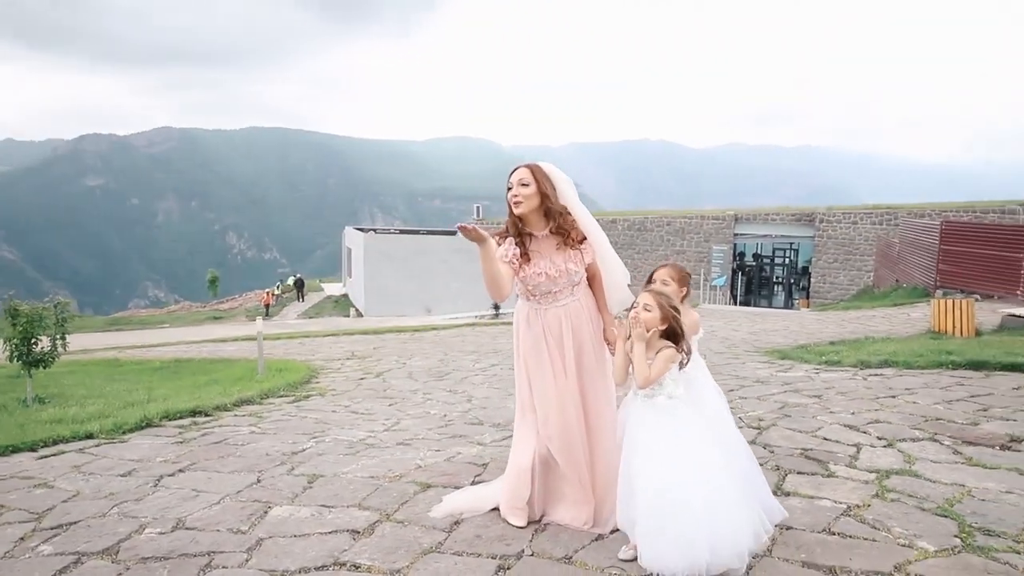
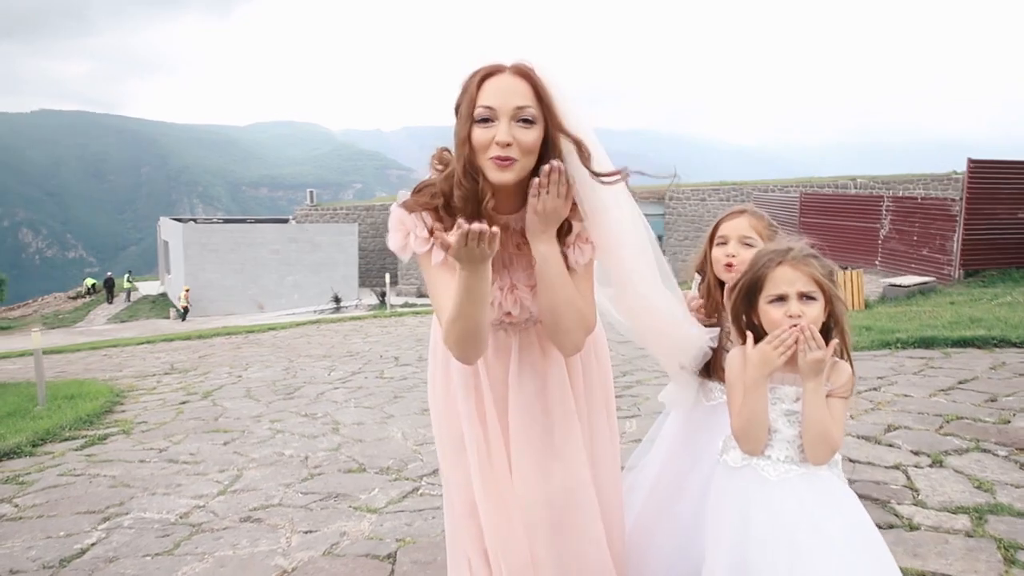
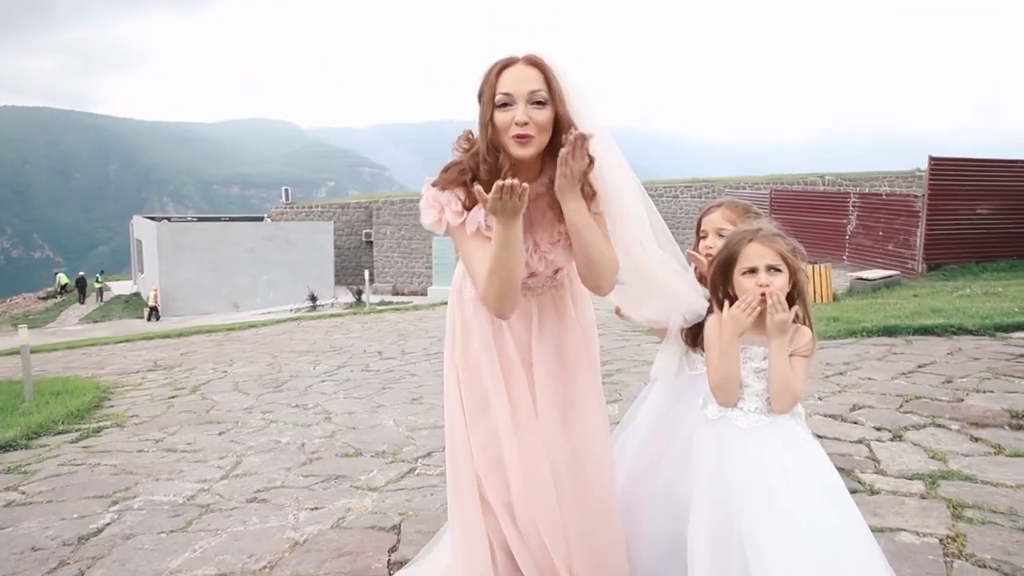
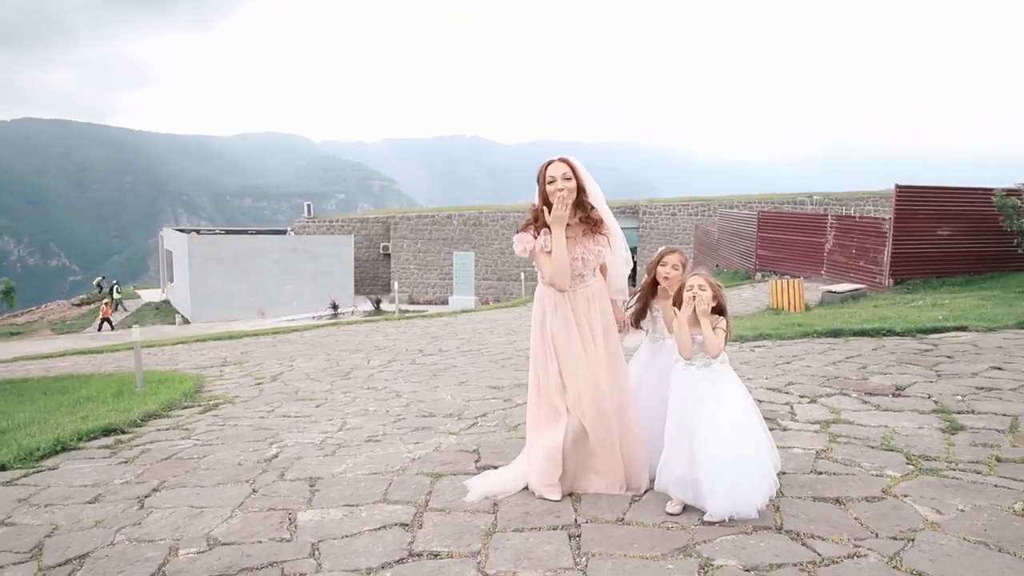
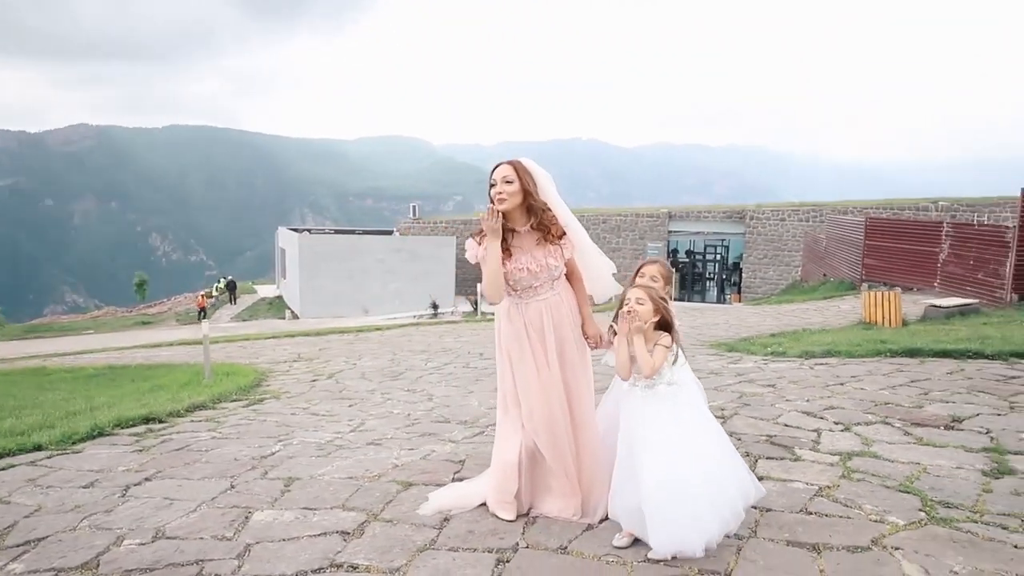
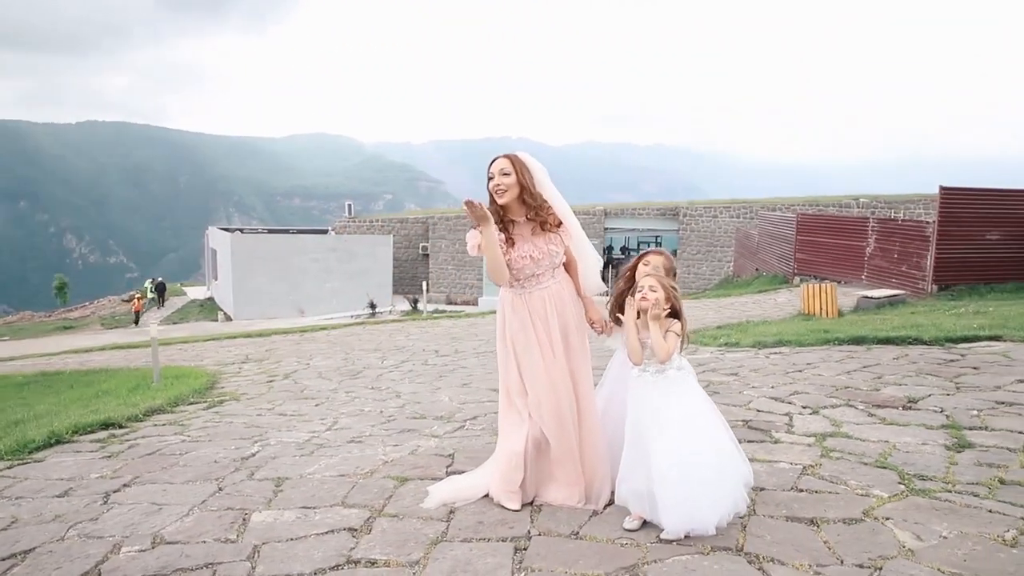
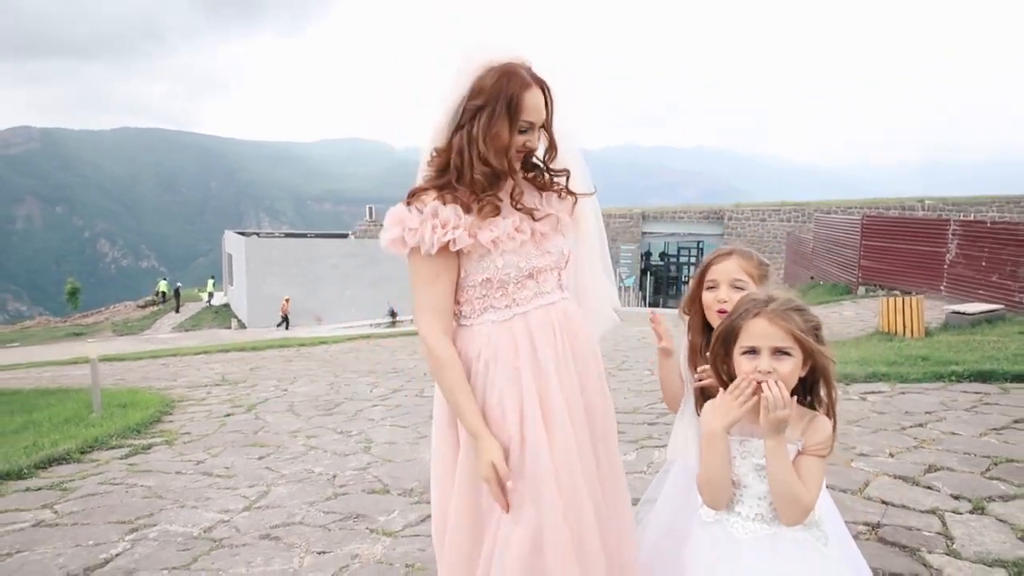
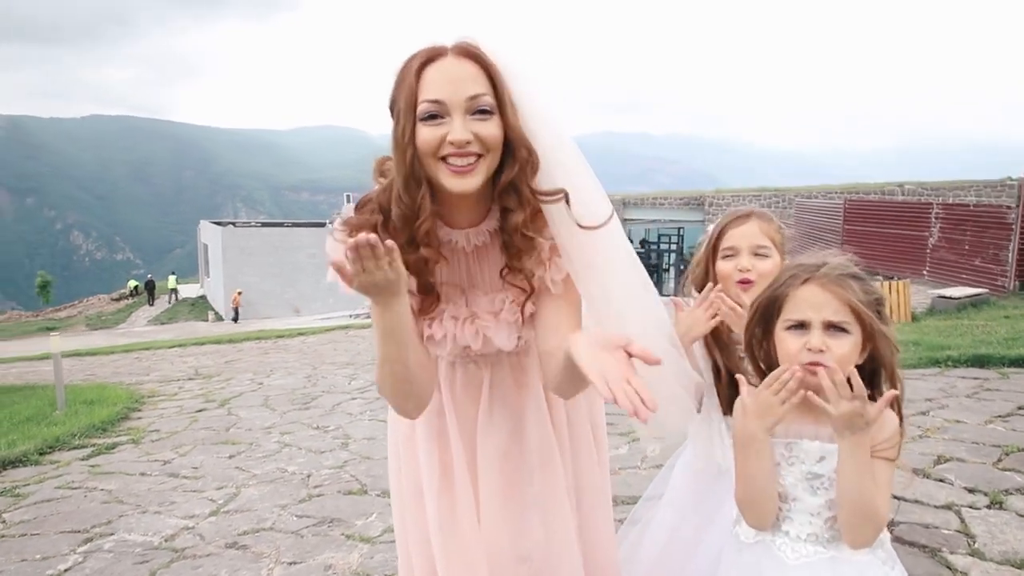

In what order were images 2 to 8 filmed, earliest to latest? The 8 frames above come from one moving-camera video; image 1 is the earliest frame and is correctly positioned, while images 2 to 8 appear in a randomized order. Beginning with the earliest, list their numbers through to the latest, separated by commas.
5, 6, 4, 3, 2, 8, 7
